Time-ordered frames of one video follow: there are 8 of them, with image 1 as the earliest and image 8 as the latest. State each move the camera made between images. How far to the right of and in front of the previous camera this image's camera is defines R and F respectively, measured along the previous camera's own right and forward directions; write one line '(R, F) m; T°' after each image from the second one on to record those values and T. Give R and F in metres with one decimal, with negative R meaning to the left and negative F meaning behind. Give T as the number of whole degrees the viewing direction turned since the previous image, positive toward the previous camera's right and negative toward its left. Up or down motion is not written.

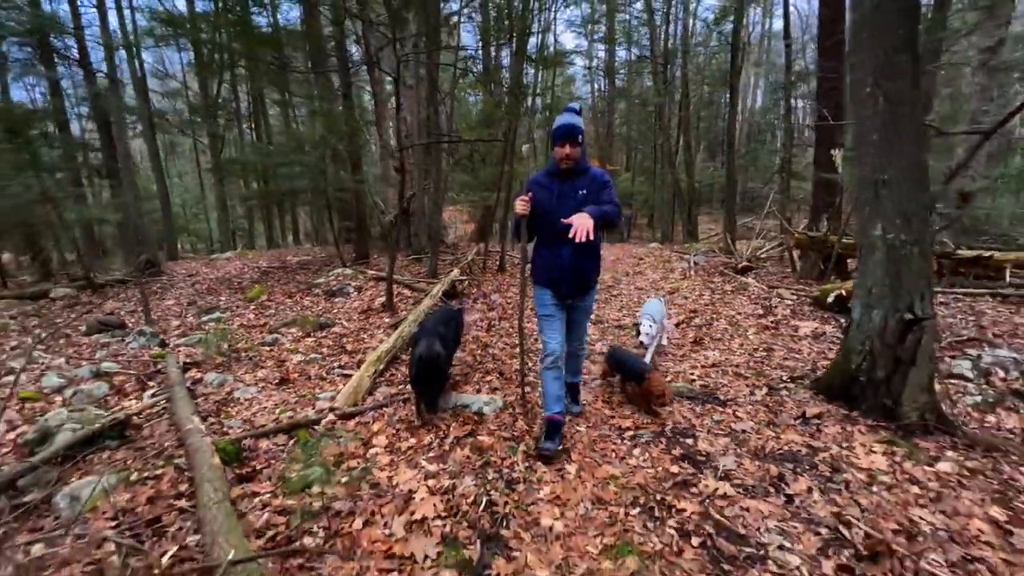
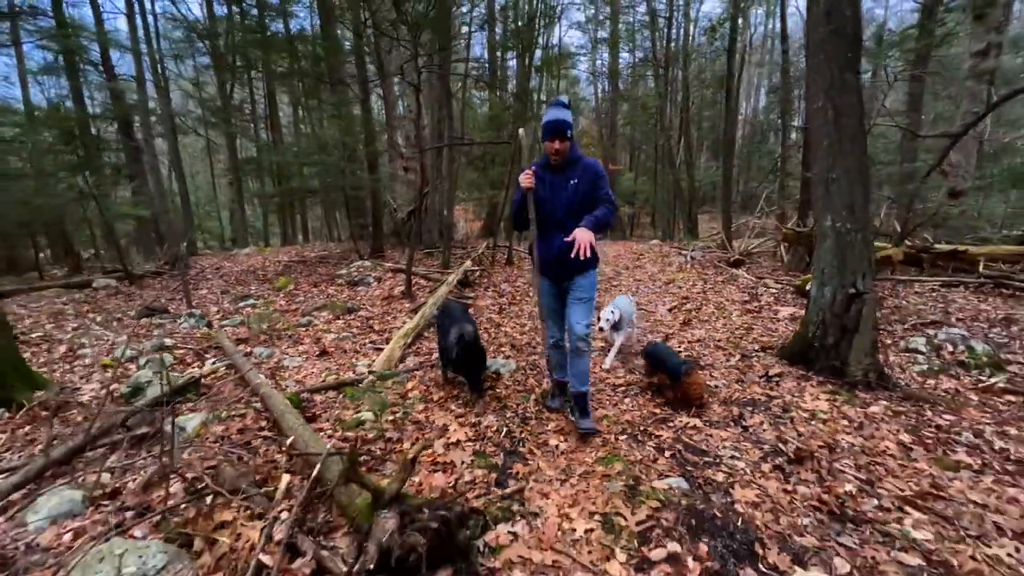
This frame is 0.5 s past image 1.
(-0.1, -0.7) m; 0°
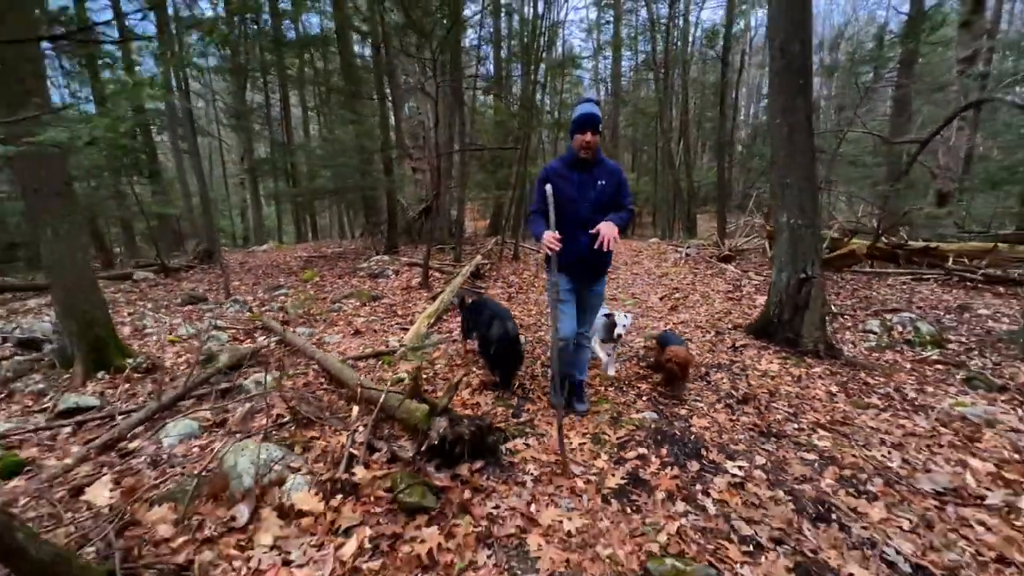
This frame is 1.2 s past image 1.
(-0.1, -0.9) m; 0°
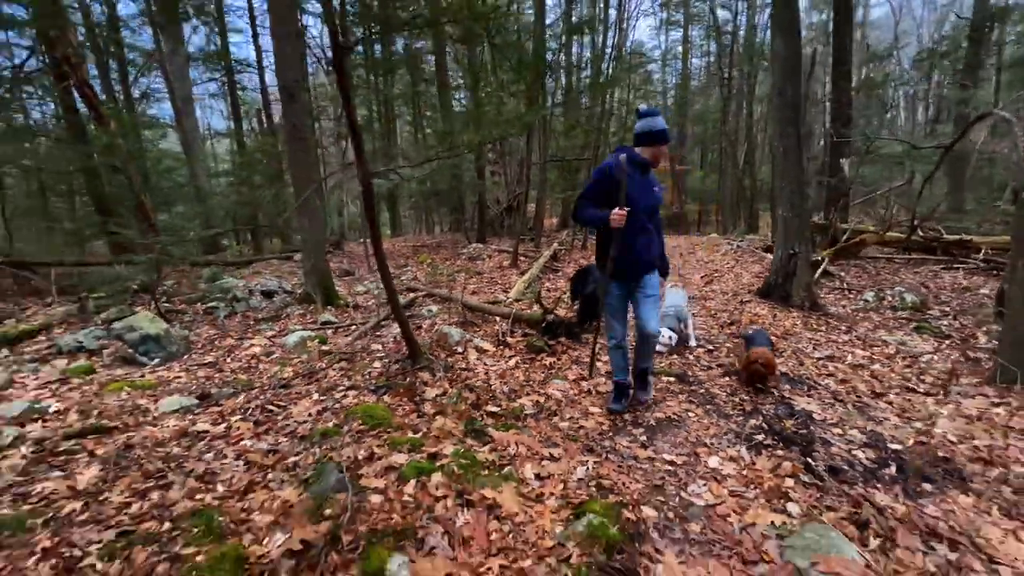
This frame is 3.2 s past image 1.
(-0.2, -2.6) m; -8°
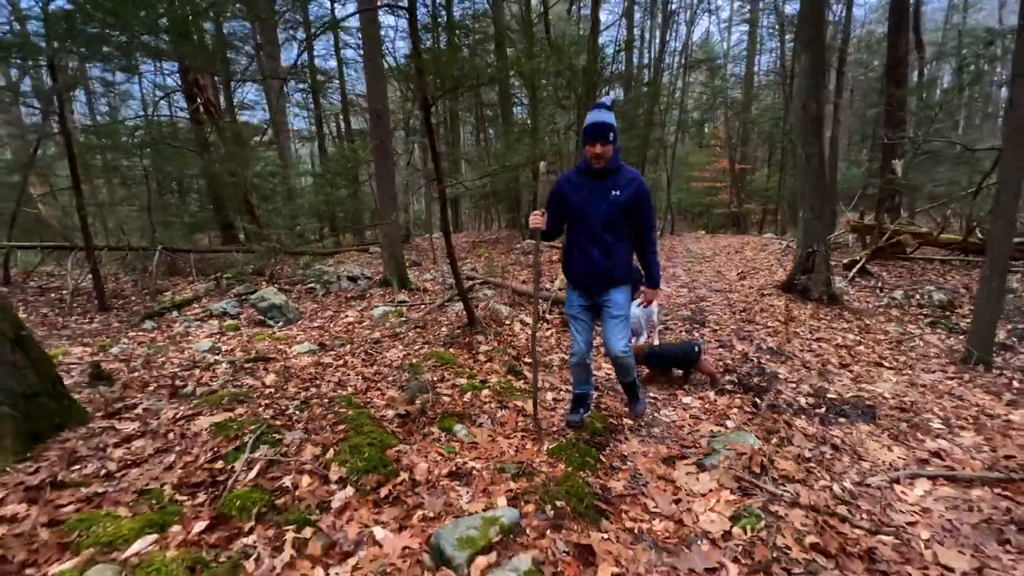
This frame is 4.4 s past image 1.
(+0.3, -1.3) m; -7°
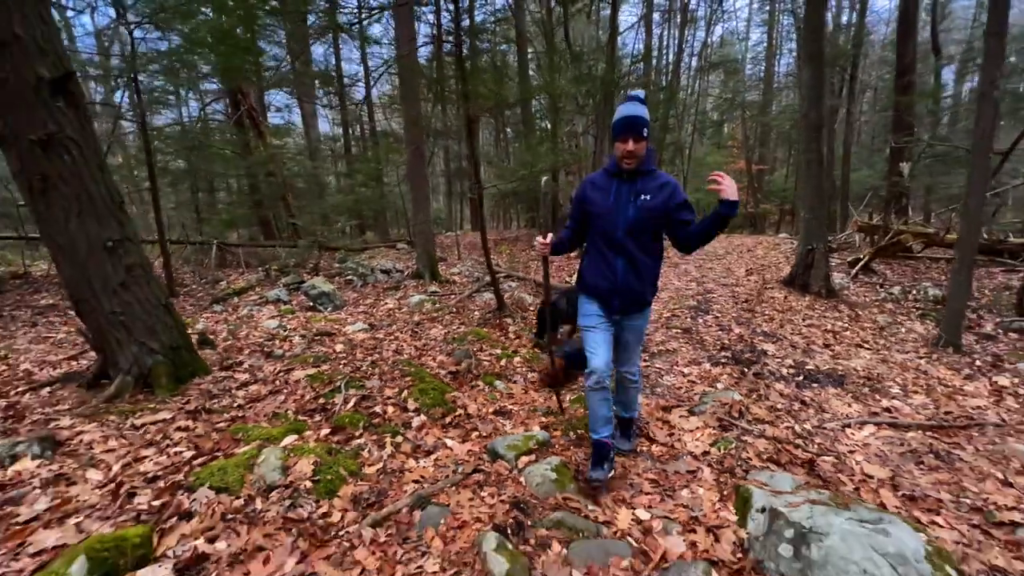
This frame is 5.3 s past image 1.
(-0.1, -0.8) m; -2°
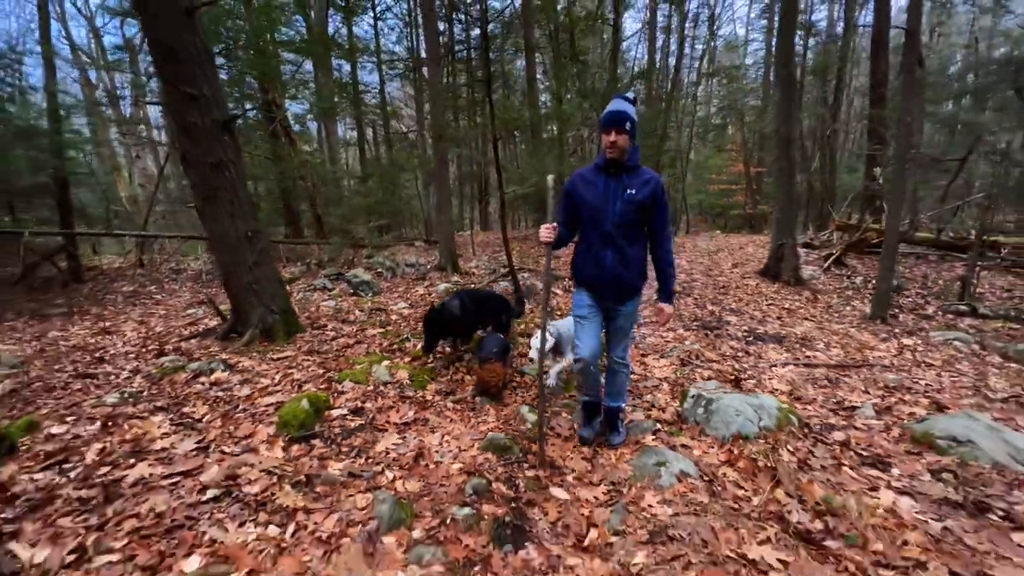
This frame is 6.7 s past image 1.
(-0.2, -1.4) m; -1°
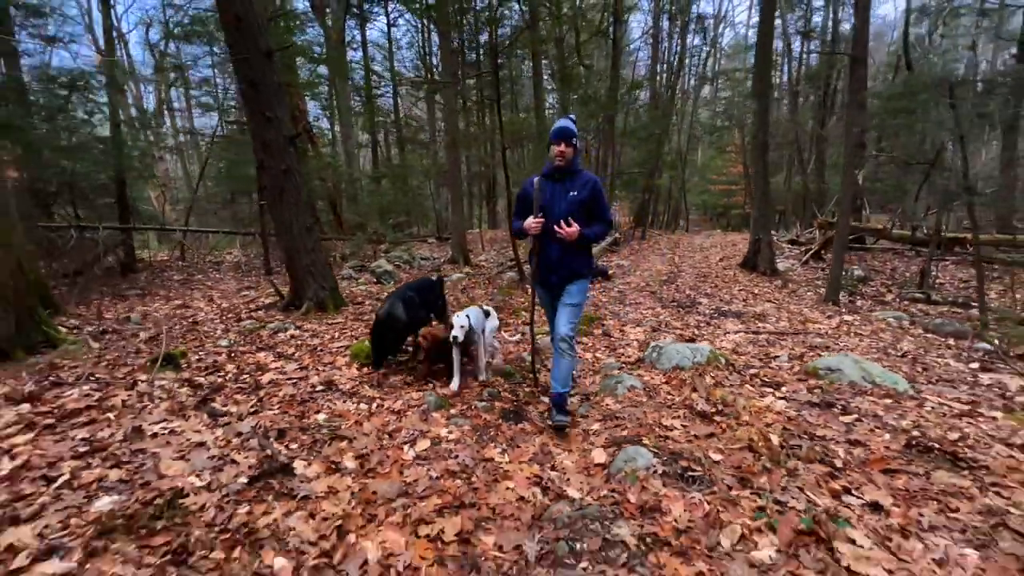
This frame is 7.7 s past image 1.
(0.0, -1.2) m; -1°
